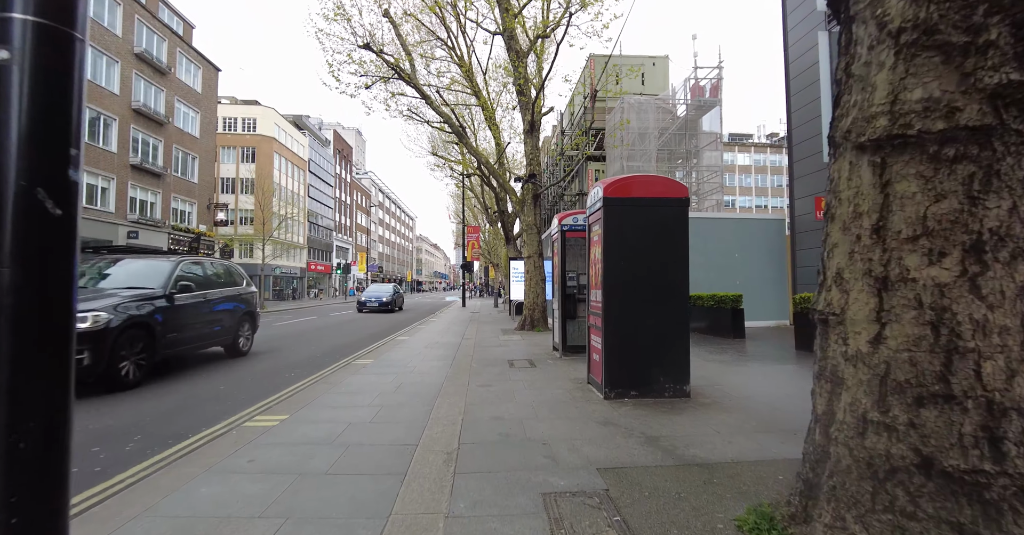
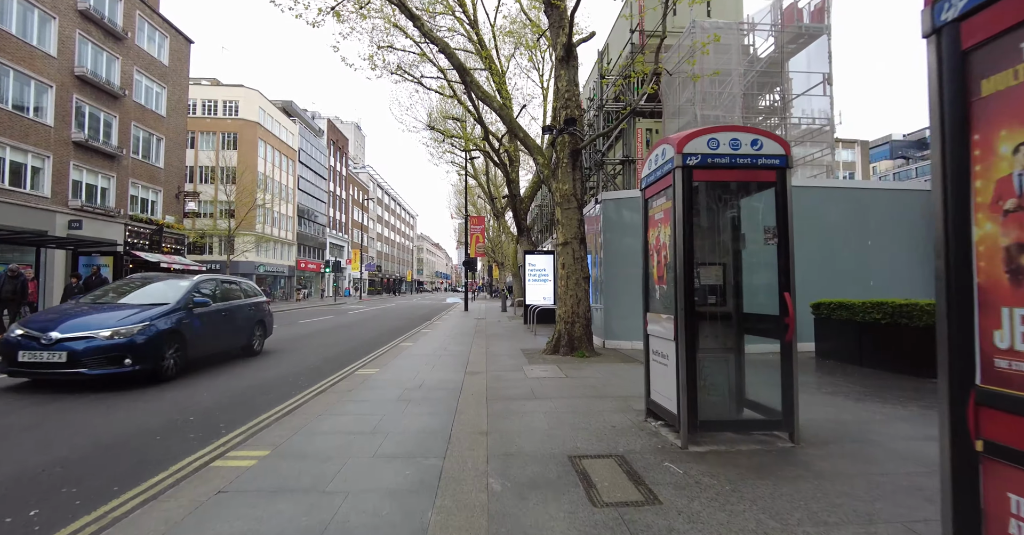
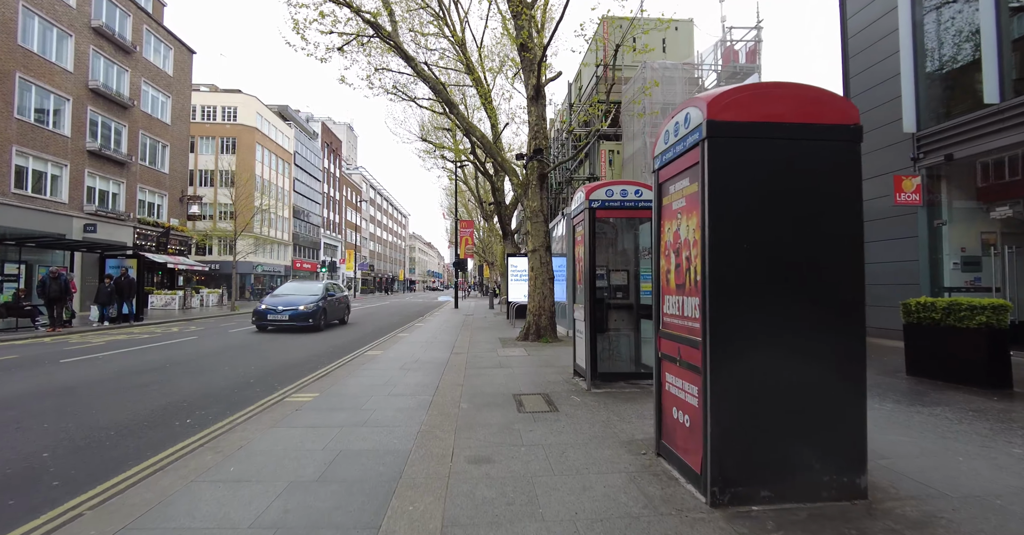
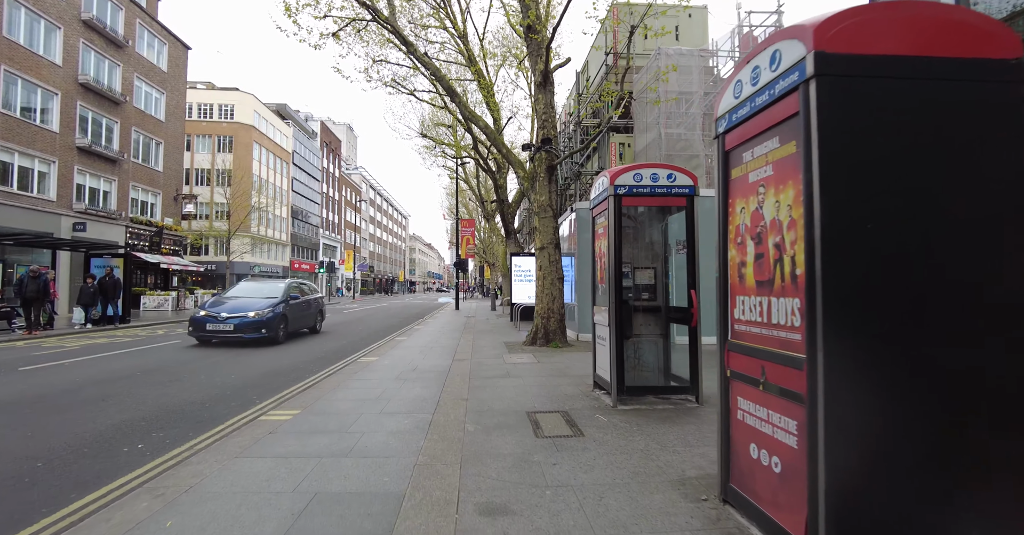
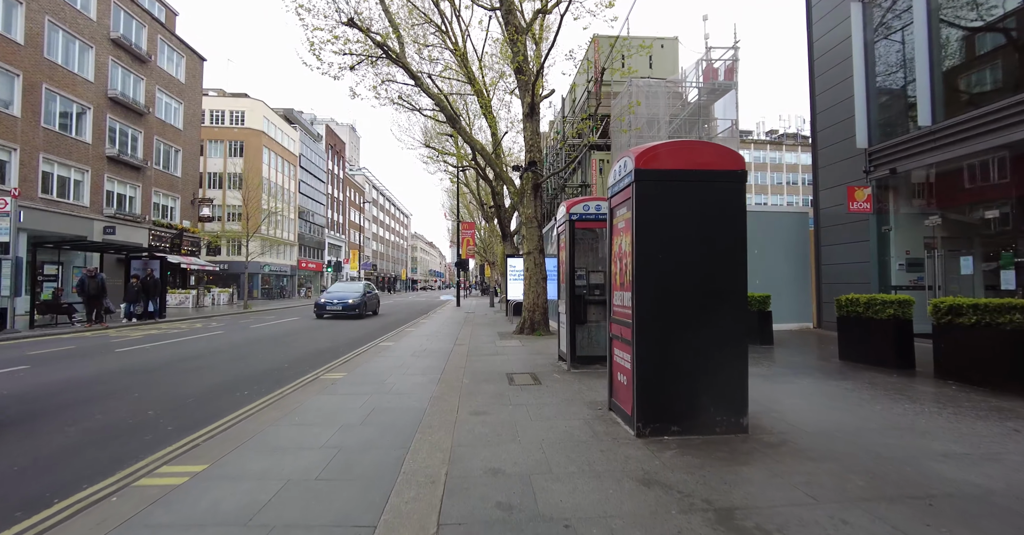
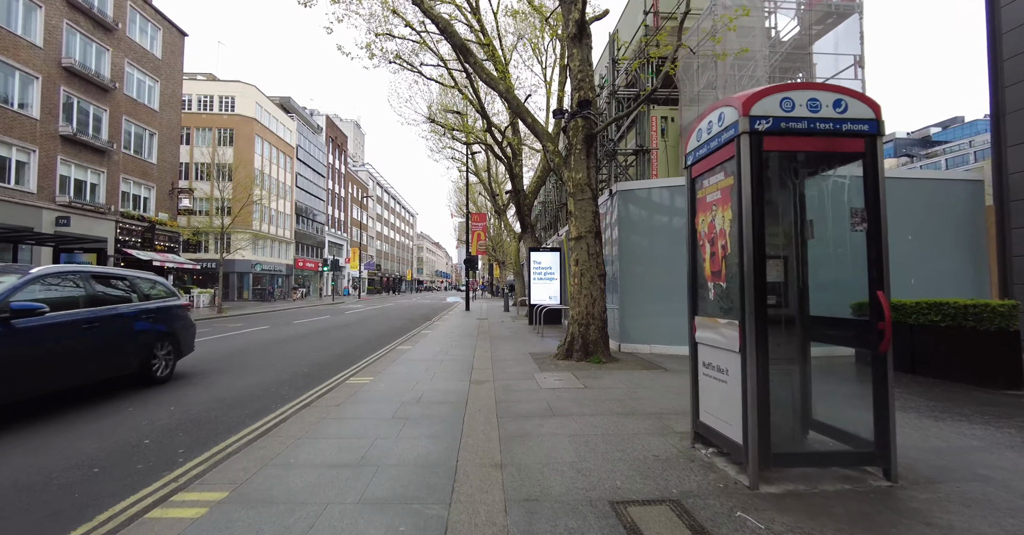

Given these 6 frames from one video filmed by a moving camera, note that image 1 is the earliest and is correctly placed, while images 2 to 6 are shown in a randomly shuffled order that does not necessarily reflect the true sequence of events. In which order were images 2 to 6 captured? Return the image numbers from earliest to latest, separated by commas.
5, 3, 4, 2, 6
